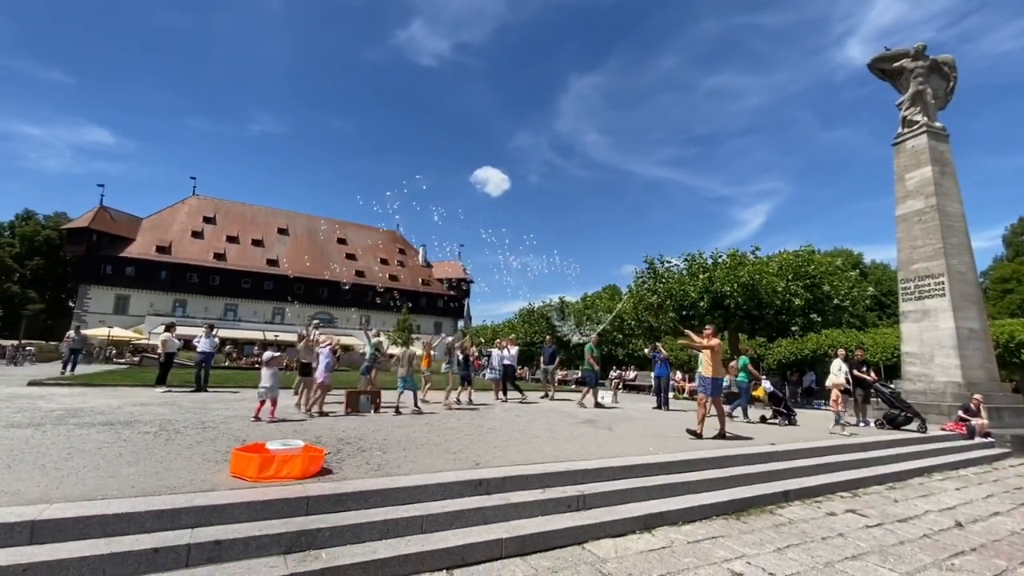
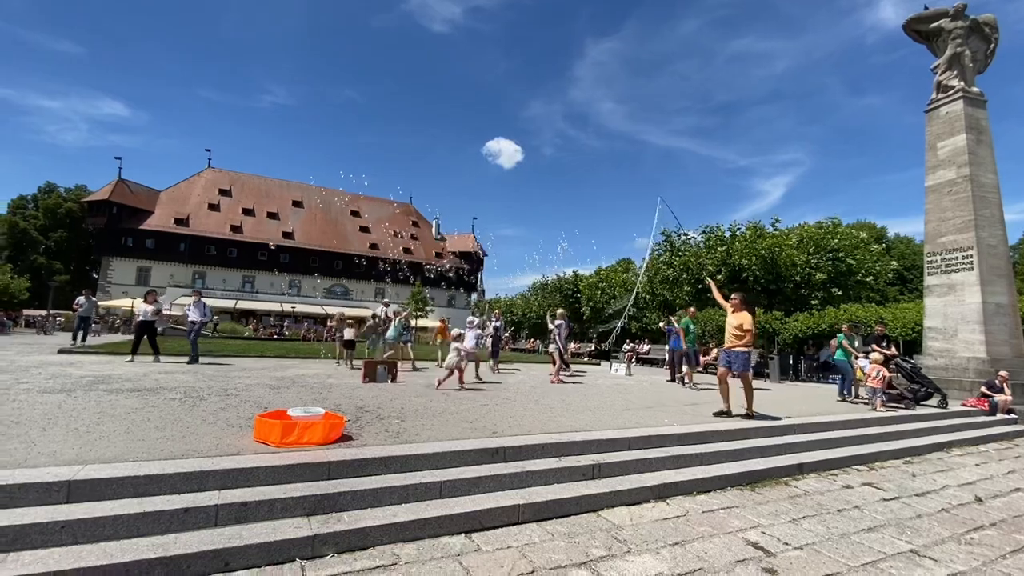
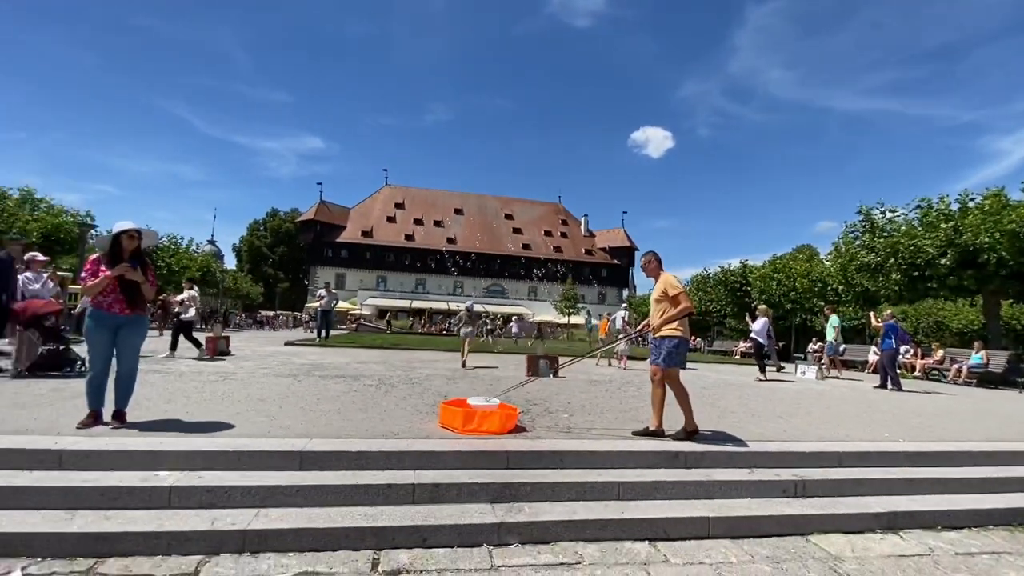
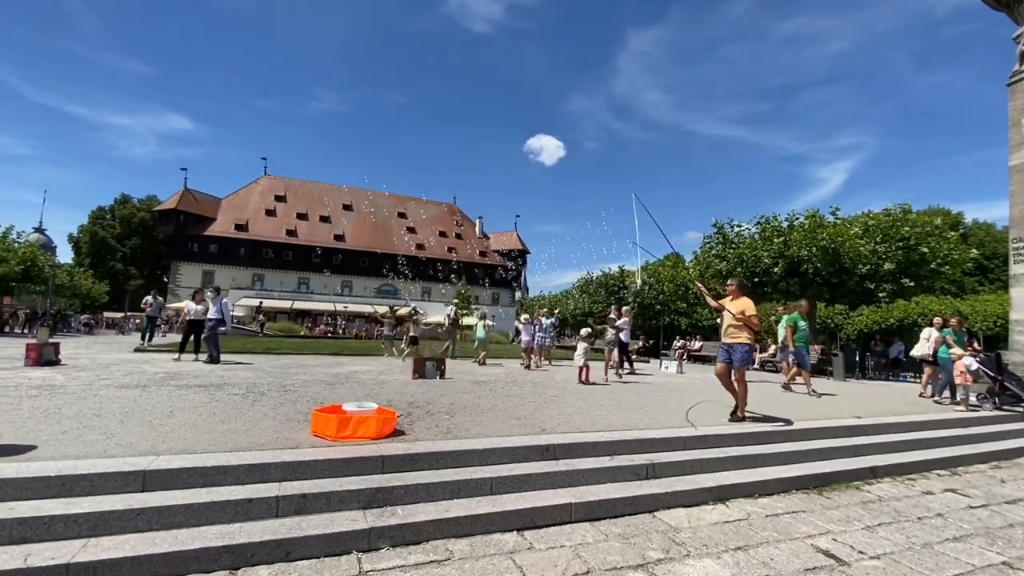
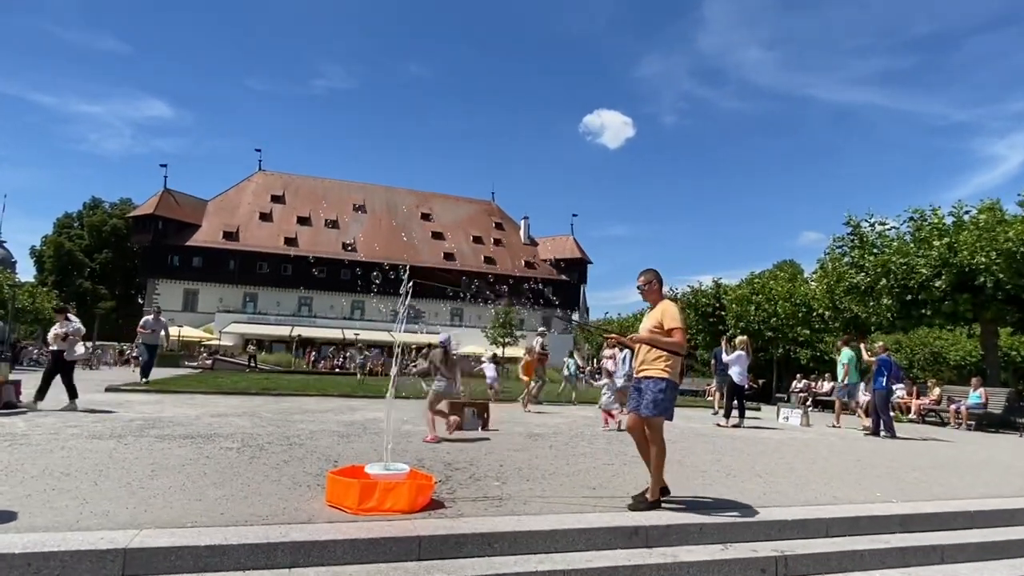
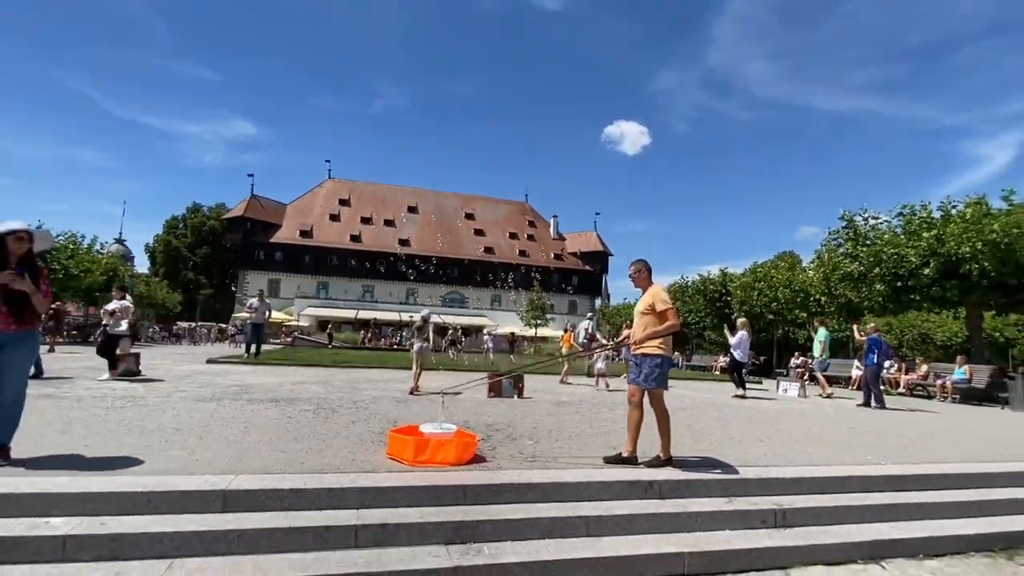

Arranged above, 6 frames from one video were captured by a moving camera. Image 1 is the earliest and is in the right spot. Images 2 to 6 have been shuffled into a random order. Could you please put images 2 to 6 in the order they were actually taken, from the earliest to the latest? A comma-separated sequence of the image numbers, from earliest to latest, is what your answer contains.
2, 4, 5, 6, 3
